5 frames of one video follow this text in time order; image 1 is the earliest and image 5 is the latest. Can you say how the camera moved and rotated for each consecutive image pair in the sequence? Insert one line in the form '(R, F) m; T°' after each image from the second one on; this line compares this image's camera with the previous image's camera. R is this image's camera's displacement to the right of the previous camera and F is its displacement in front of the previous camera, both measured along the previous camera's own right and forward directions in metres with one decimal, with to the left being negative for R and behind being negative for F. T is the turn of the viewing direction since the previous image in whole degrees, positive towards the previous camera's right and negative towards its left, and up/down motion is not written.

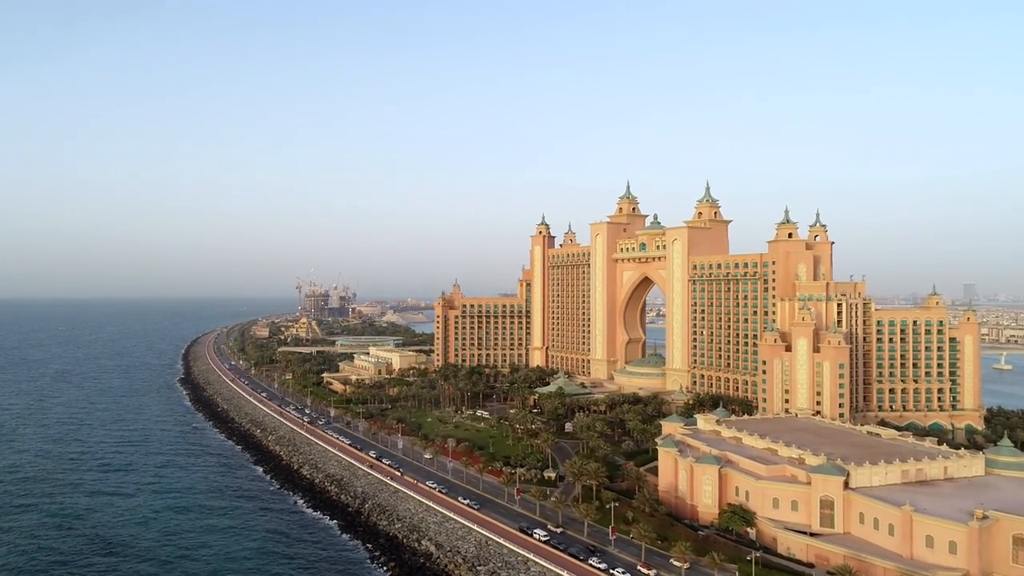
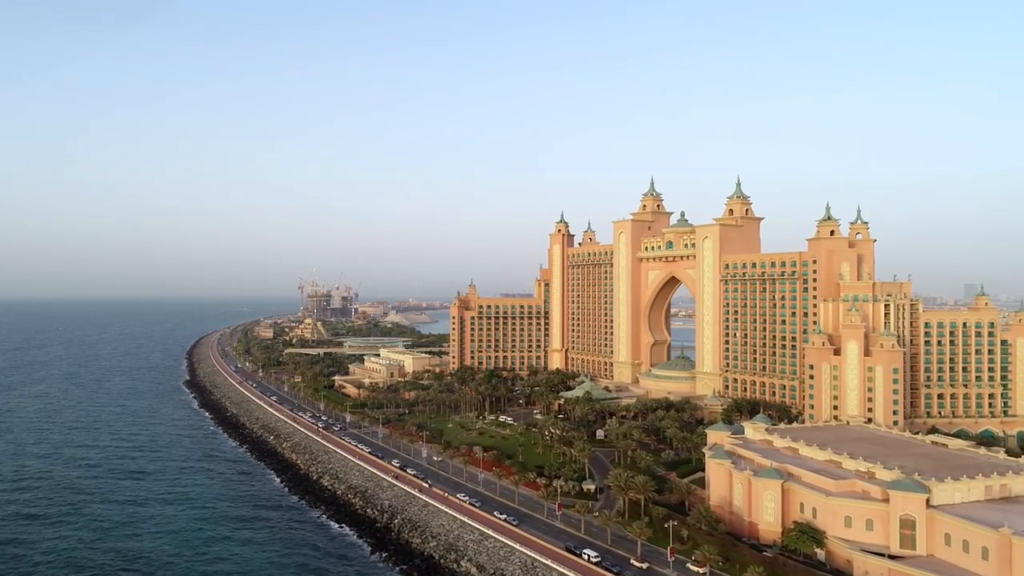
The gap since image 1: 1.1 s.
(-4.0, +5.0) m; 0°
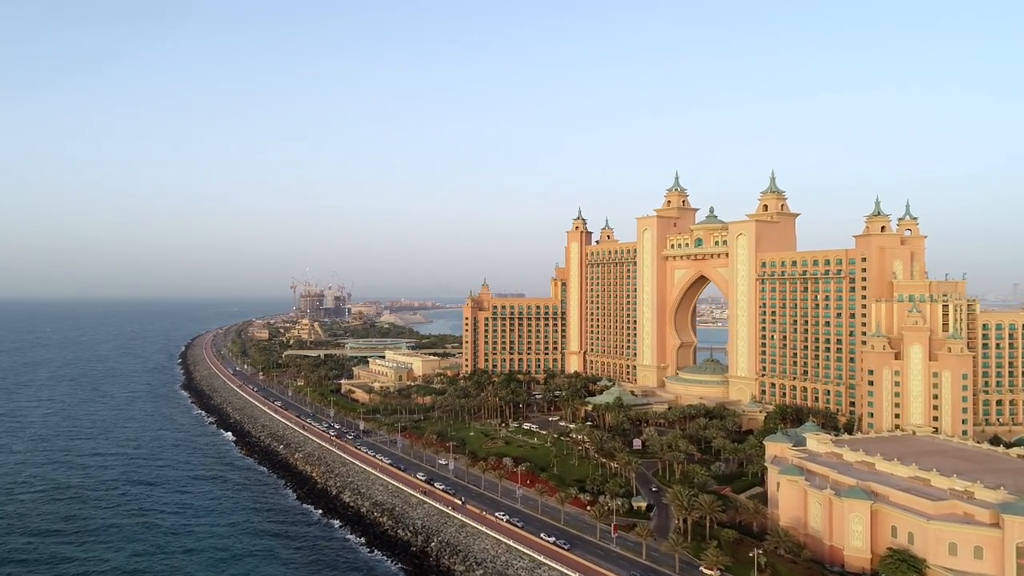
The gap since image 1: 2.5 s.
(-5.3, +6.5) m; +1°
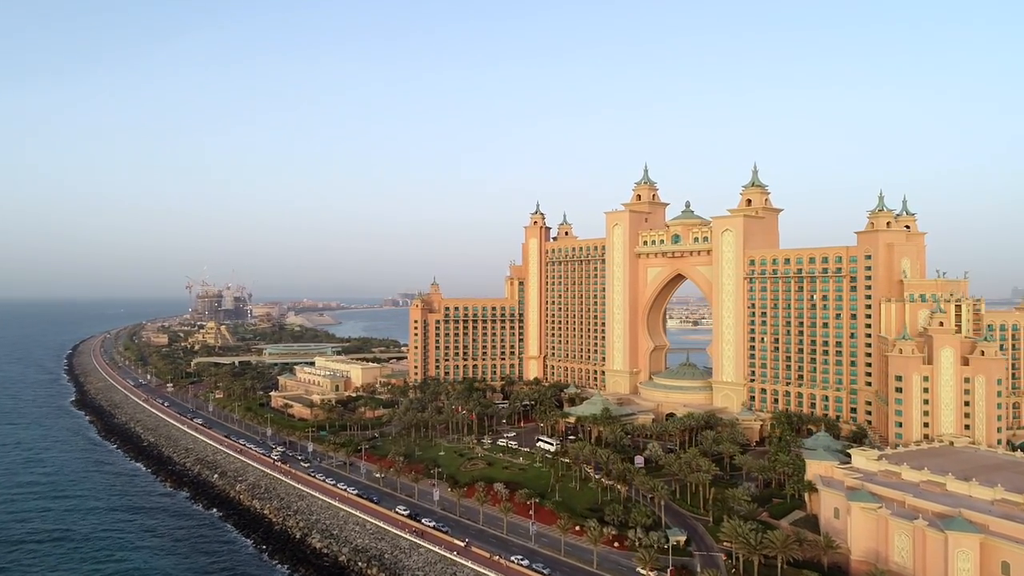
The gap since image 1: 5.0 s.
(-9.6, +12.1) m; +8°
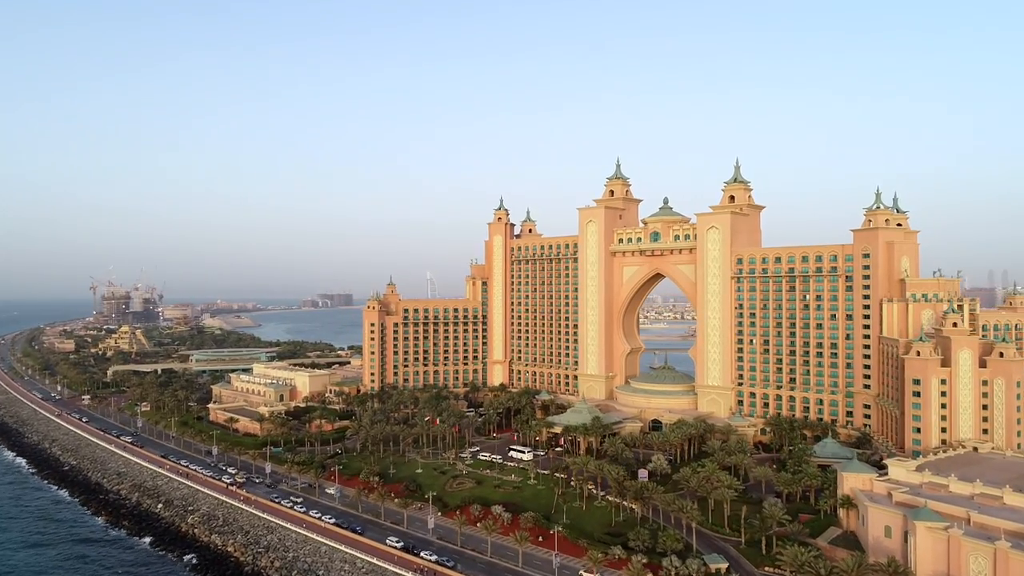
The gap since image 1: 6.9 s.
(-7.7, +8.0) m; +6°
